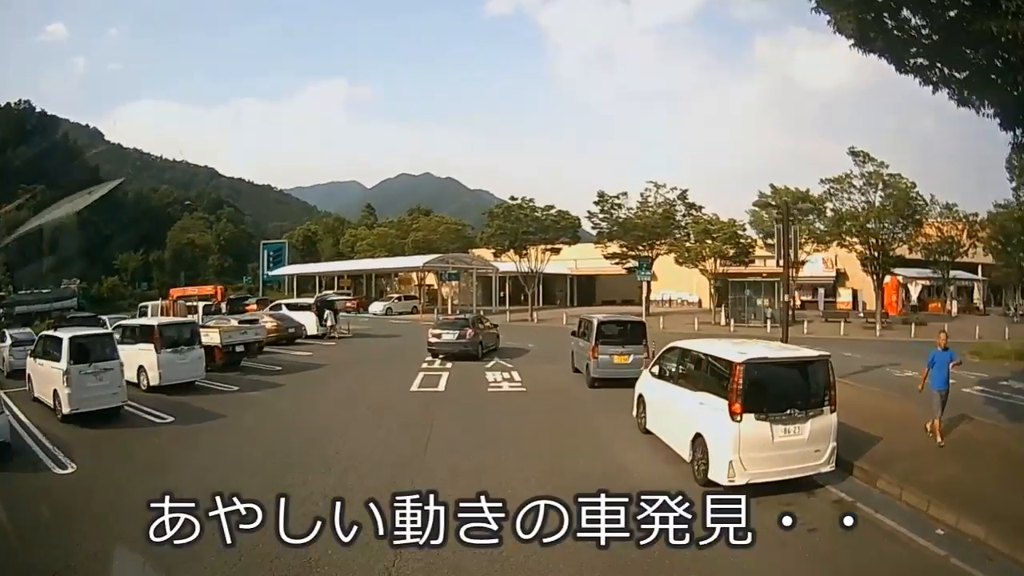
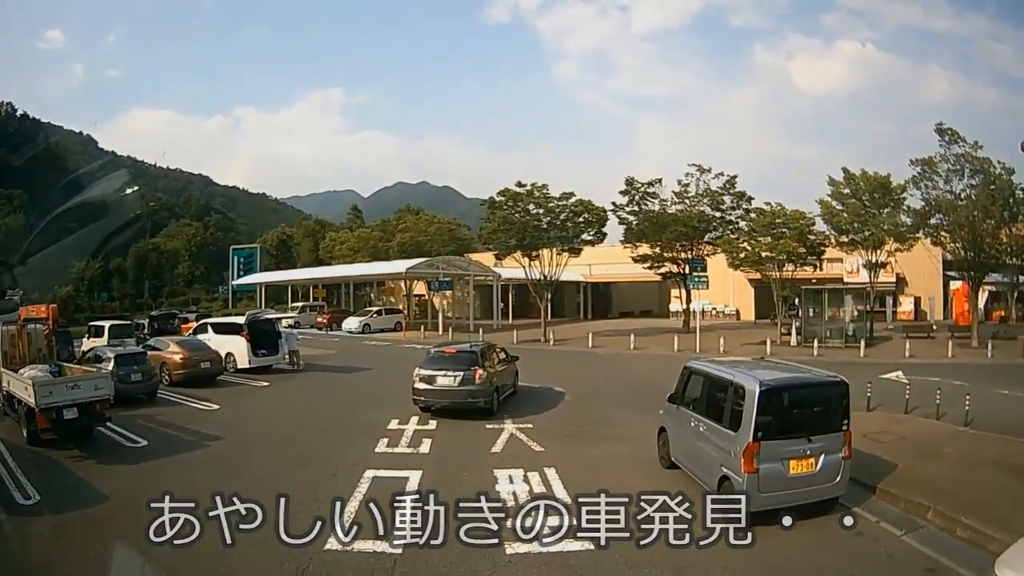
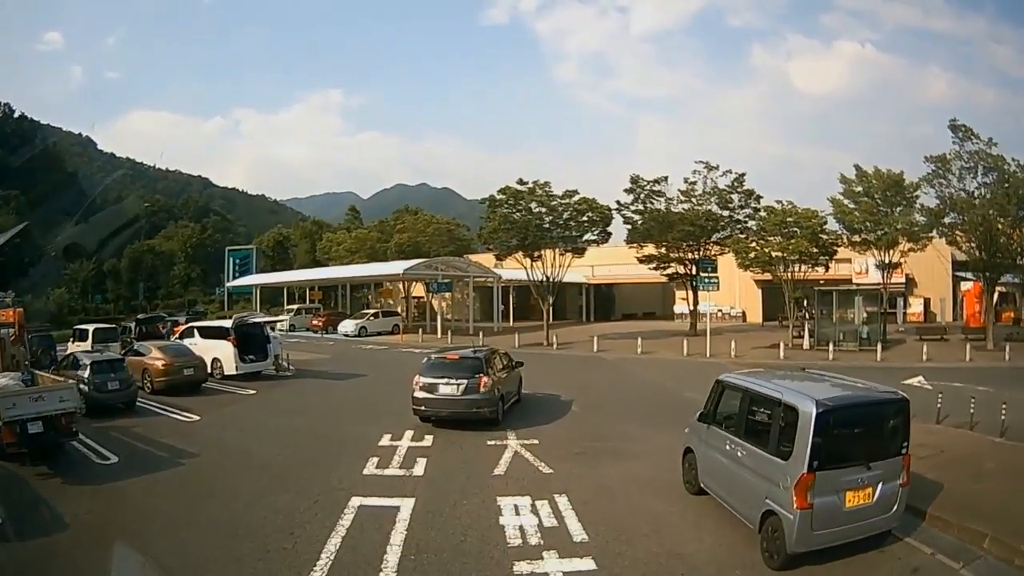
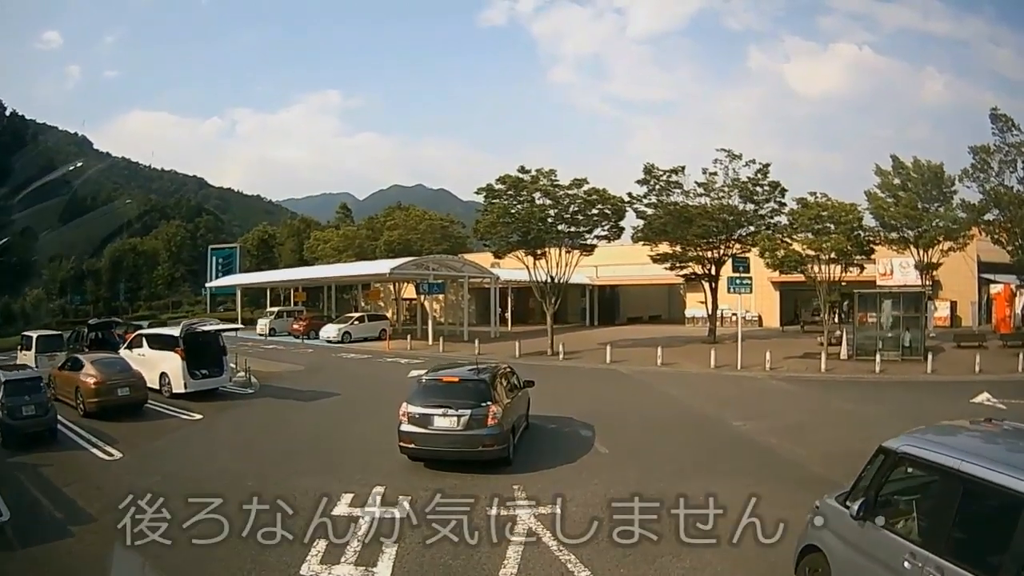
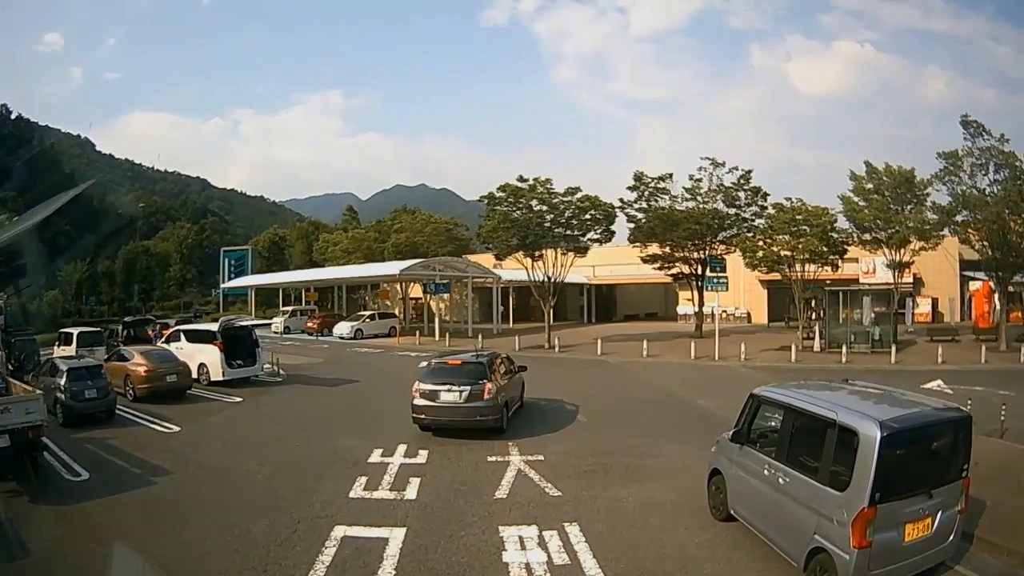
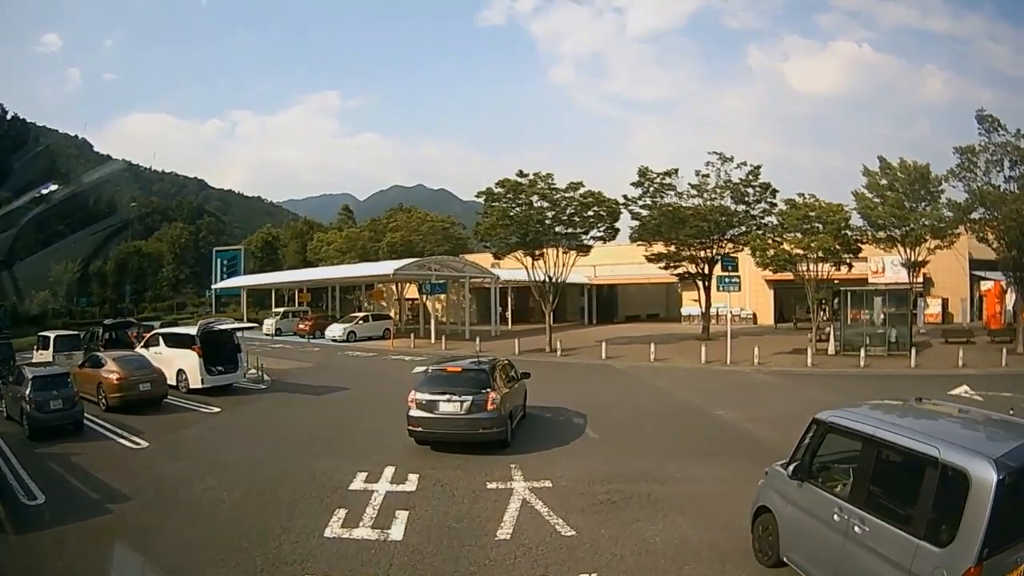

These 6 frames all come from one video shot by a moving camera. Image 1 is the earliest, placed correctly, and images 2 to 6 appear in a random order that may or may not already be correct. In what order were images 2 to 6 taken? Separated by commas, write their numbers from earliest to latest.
2, 3, 5, 6, 4
